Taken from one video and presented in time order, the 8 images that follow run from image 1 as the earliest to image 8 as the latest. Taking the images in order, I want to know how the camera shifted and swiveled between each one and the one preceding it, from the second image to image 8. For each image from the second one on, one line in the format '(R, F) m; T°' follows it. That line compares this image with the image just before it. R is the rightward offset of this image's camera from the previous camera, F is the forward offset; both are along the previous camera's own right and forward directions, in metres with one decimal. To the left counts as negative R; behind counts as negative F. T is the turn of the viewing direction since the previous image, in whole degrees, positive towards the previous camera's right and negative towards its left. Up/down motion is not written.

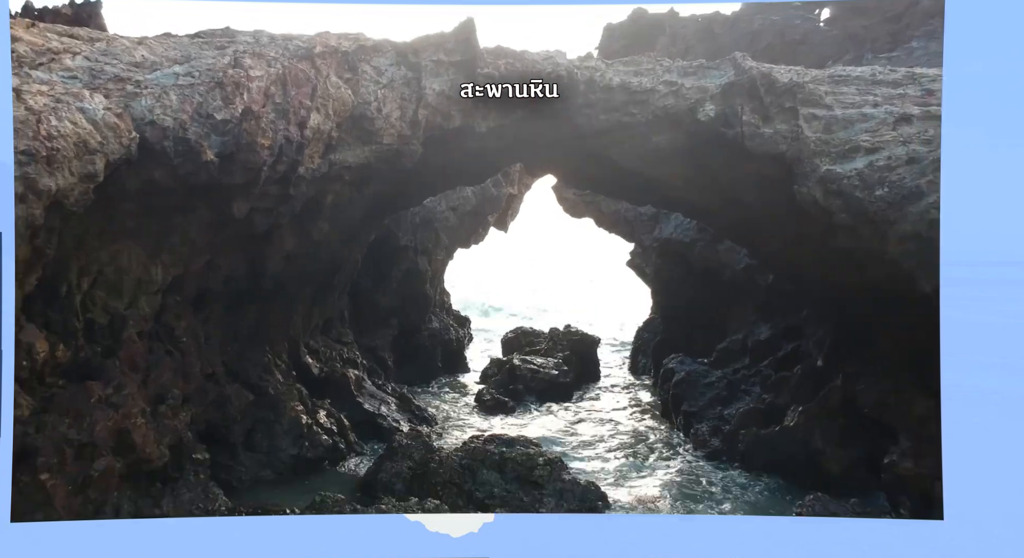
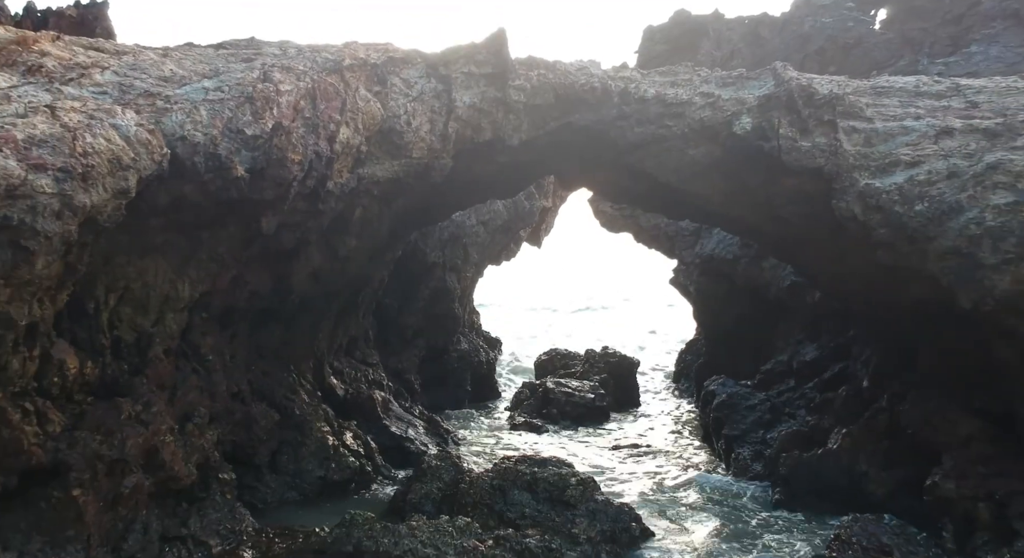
(-0.3, +0.1) m; 0°
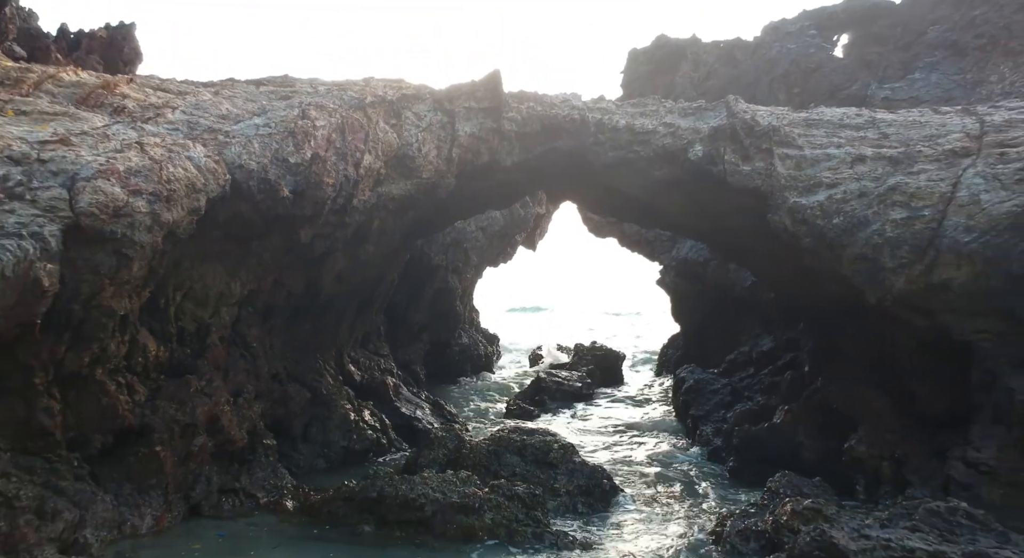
(+0.1, -1.5) m; 0°
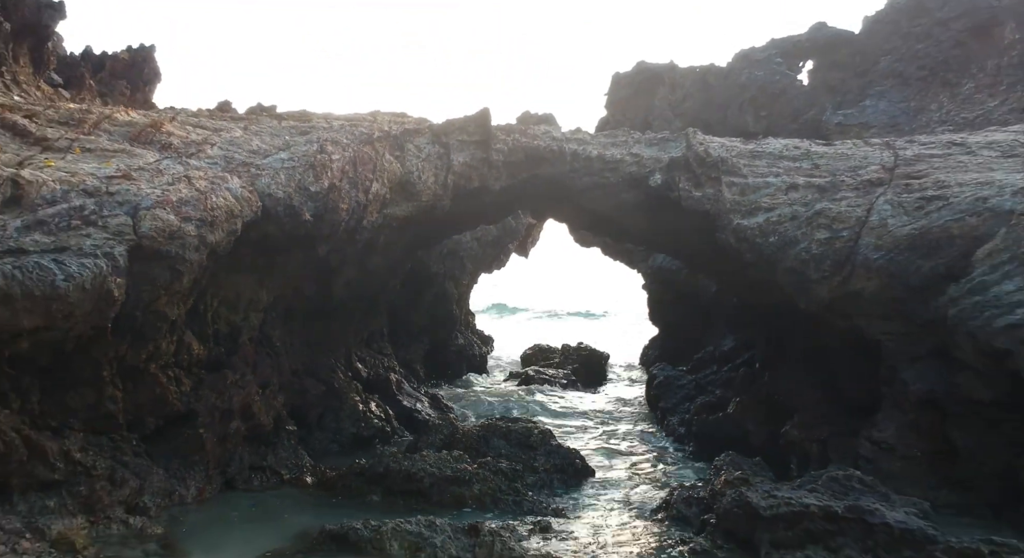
(+0.2, -1.5) m; 0°
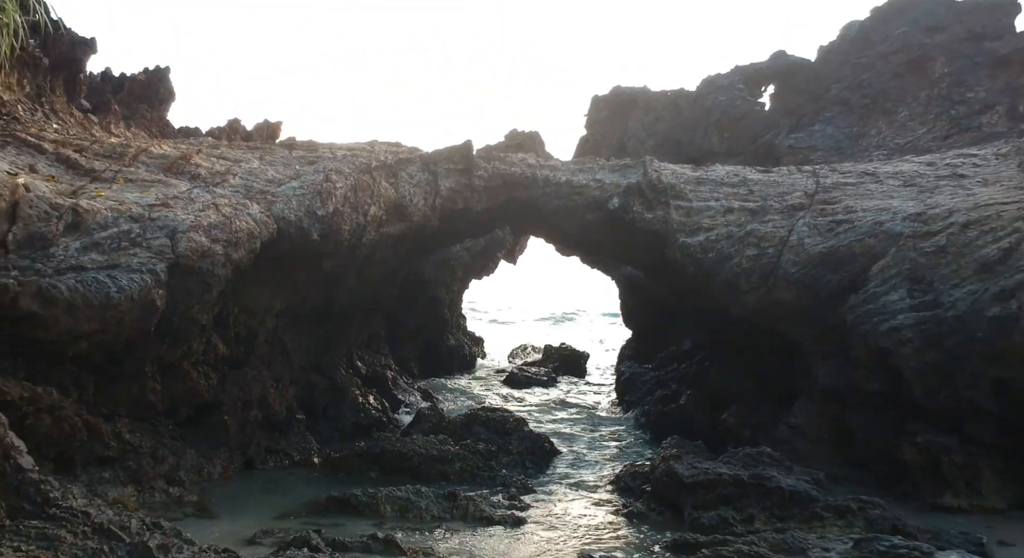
(+0.4, -1.7) m; 0°
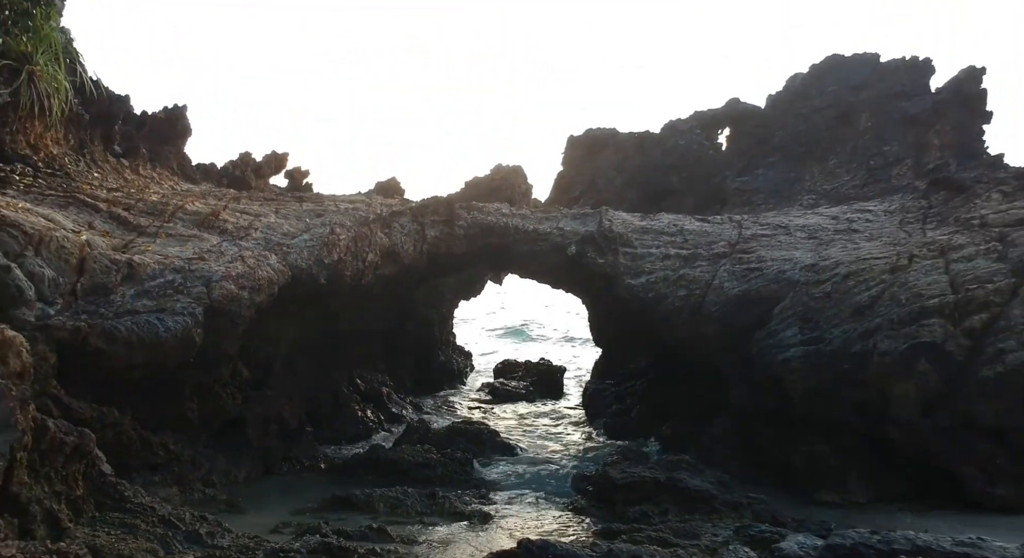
(+0.6, -2.3) m; 0°
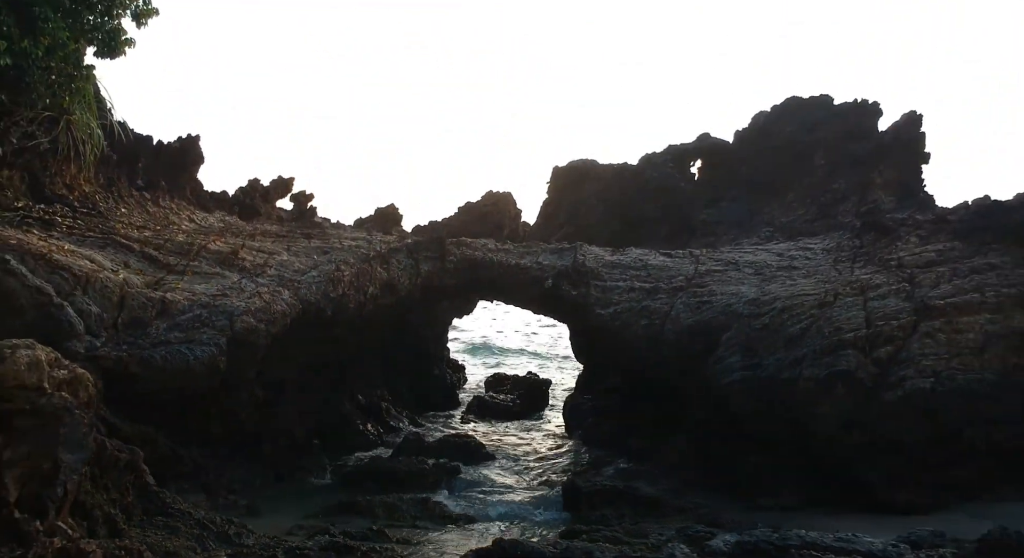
(+0.4, -1.9) m; 0°
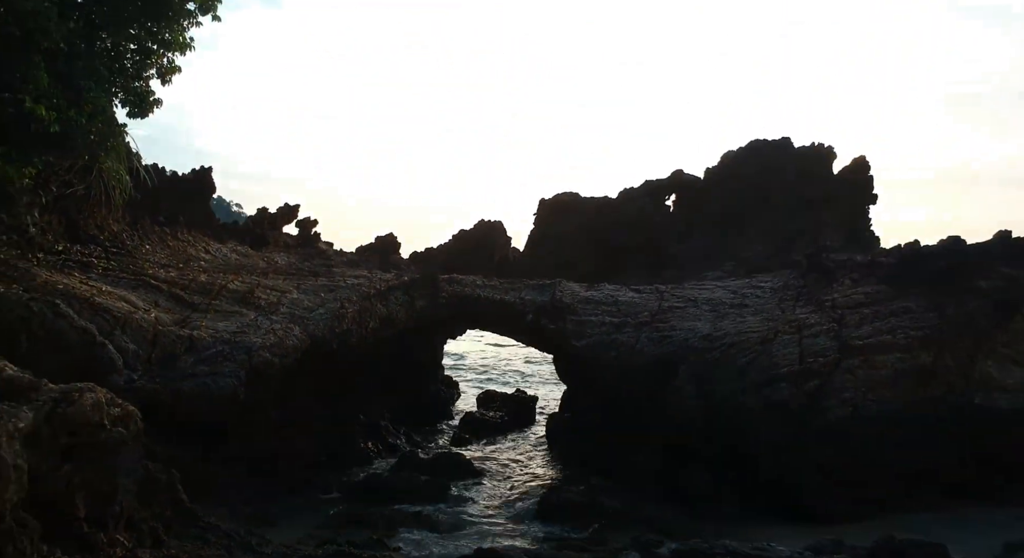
(+0.4, -2.0) m; 0°
